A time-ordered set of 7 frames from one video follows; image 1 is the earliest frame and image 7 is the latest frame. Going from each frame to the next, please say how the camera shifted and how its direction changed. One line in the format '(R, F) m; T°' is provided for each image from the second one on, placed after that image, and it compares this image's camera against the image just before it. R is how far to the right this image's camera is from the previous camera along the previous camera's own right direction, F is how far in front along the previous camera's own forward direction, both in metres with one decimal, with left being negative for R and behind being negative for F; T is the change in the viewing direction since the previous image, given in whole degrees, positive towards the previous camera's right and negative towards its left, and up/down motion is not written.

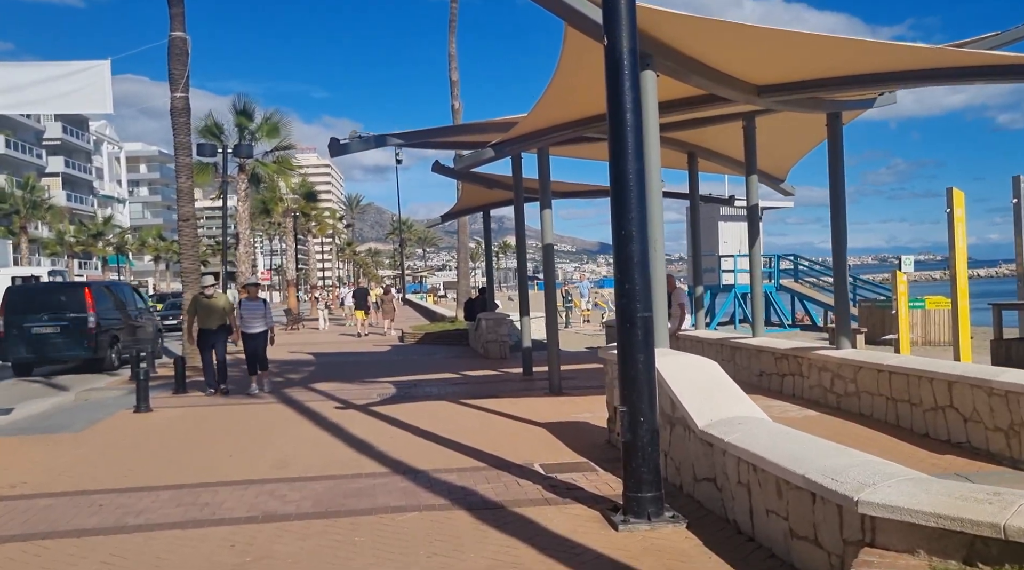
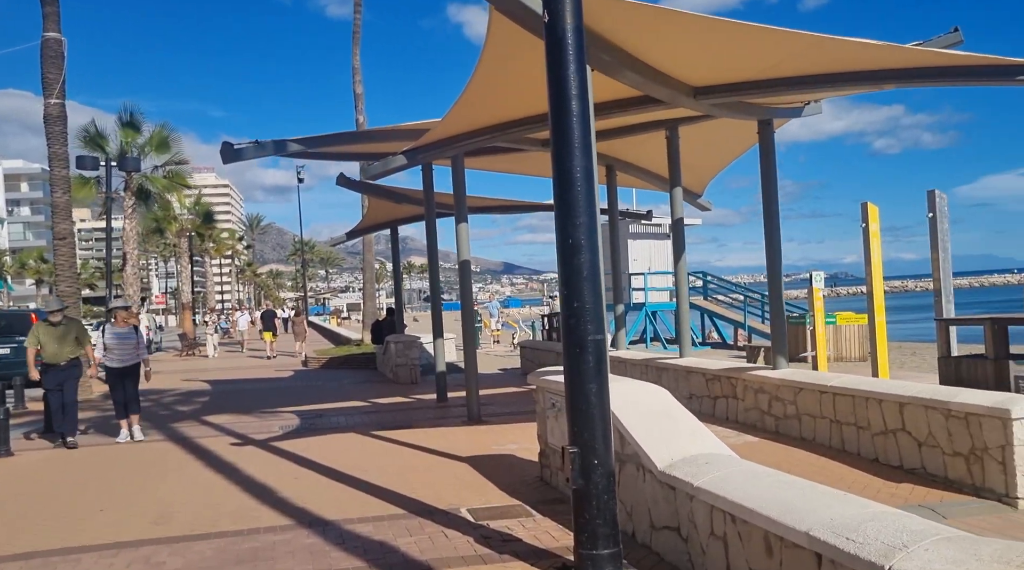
(-0.1, +0.8) m; +7°
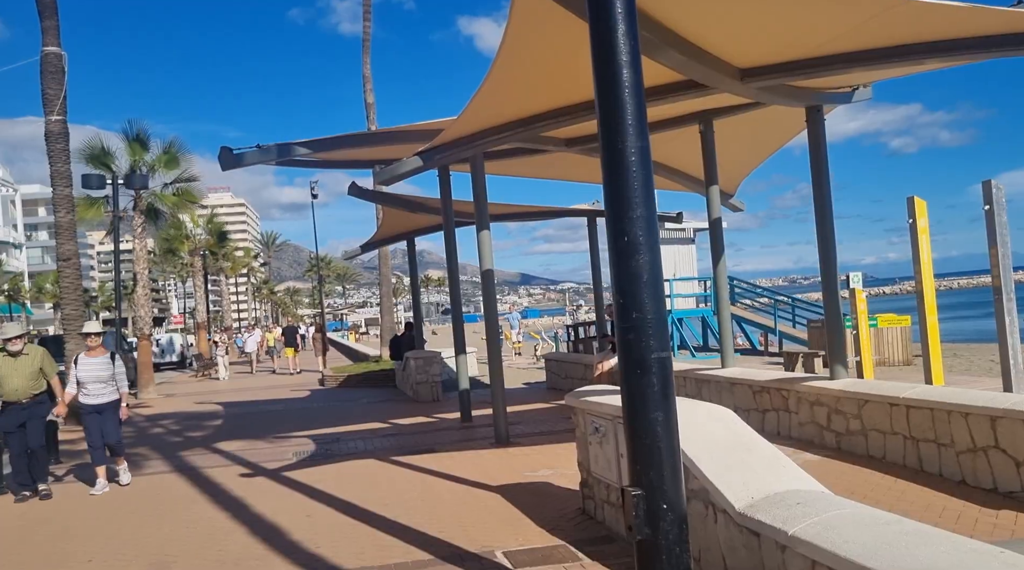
(-0.1, +0.7) m; -1°
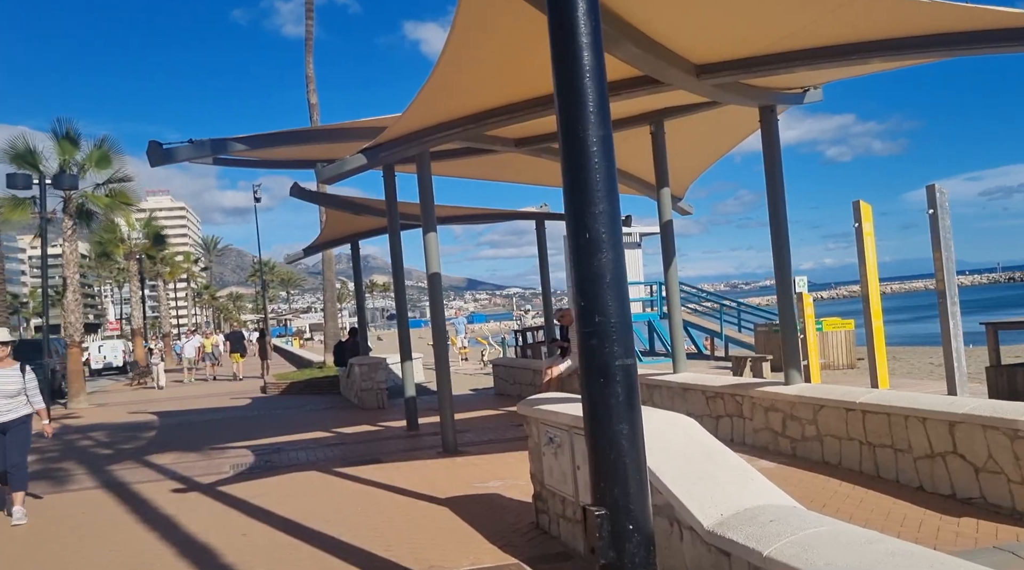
(0.0, +0.3) m; +4°
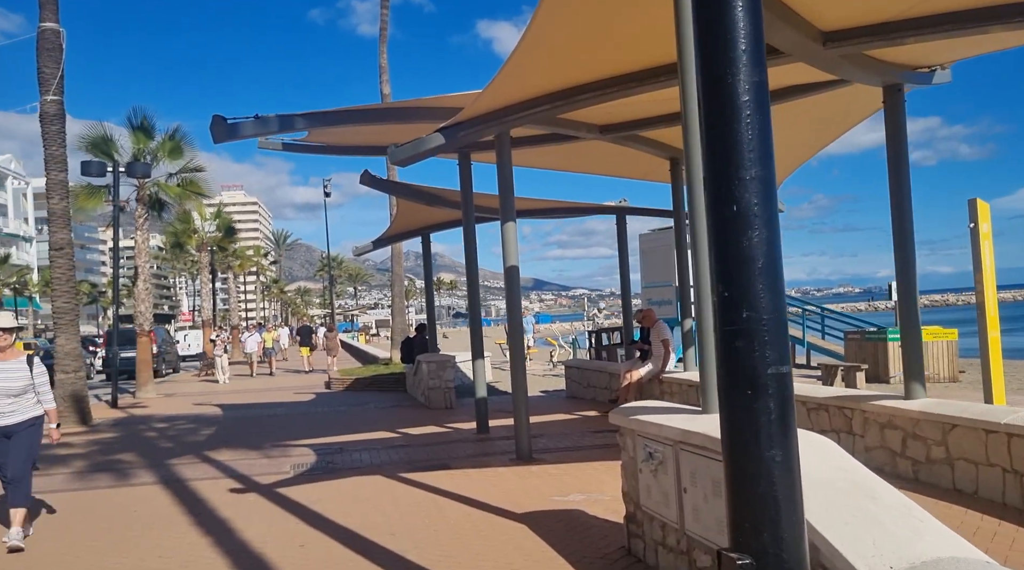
(-0.2, +0.7) m; -5°
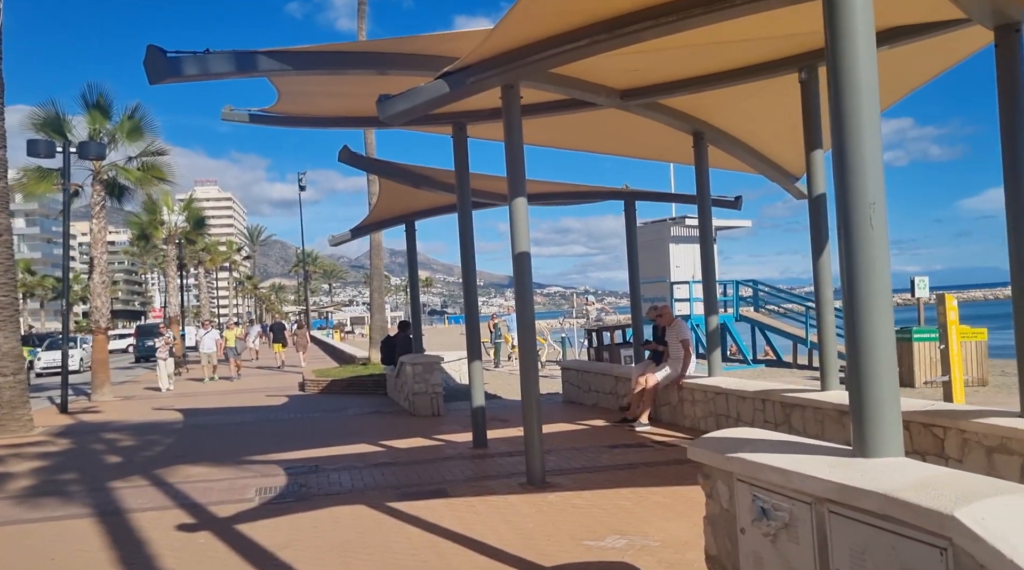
(-0.3, +1.5) m; +2°
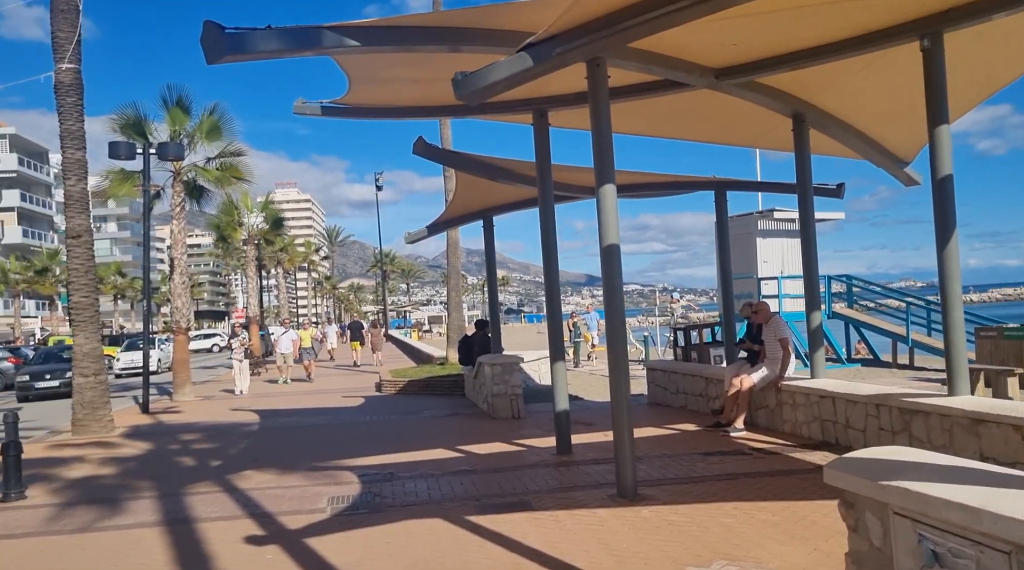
(-0.1, +0.6) m; -5°
